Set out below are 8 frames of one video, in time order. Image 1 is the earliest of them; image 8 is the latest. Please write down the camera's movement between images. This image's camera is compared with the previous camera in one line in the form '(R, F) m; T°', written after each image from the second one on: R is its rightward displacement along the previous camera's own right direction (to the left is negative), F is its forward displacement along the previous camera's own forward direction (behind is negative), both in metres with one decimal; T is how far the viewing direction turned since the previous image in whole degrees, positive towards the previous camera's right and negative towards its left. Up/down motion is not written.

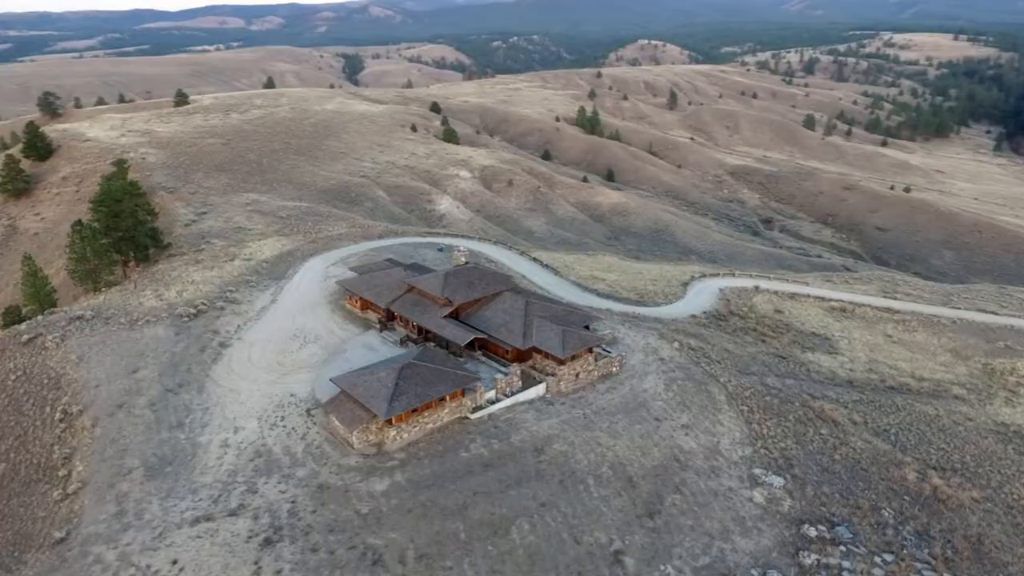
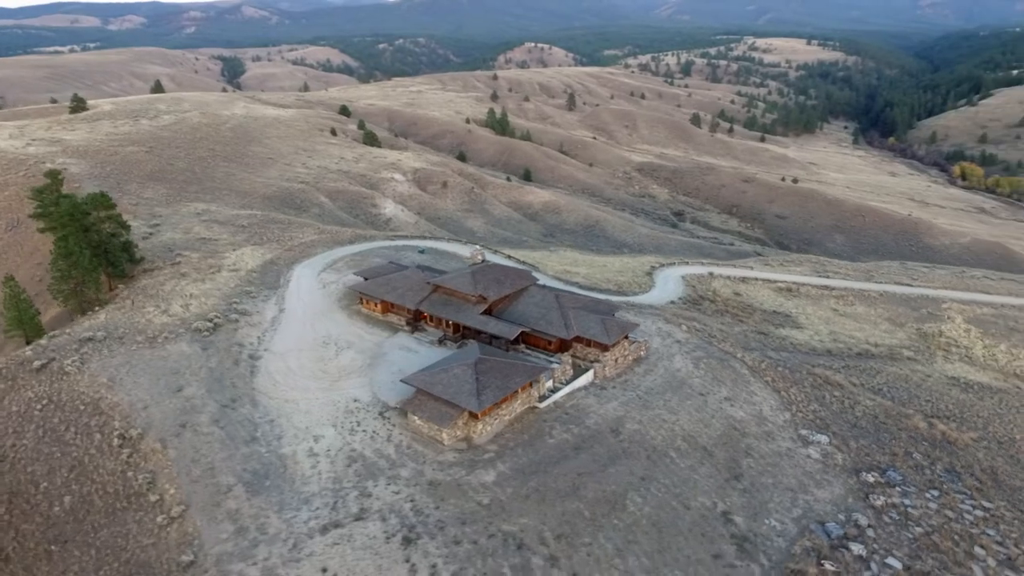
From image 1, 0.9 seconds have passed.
(-7.9, -0.5) m; +9°
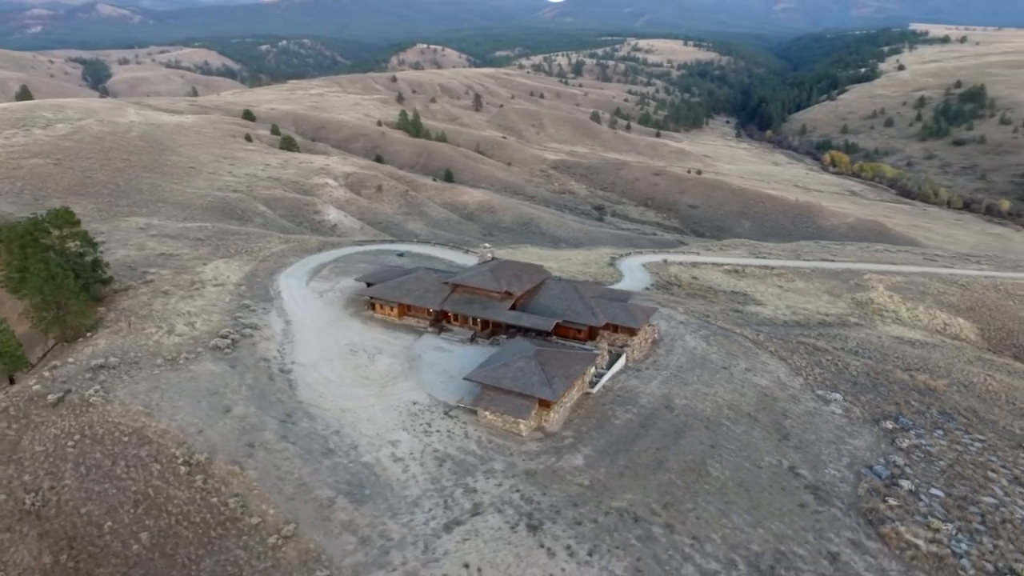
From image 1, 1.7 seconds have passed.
(-7.3, -0.2) m; +9°
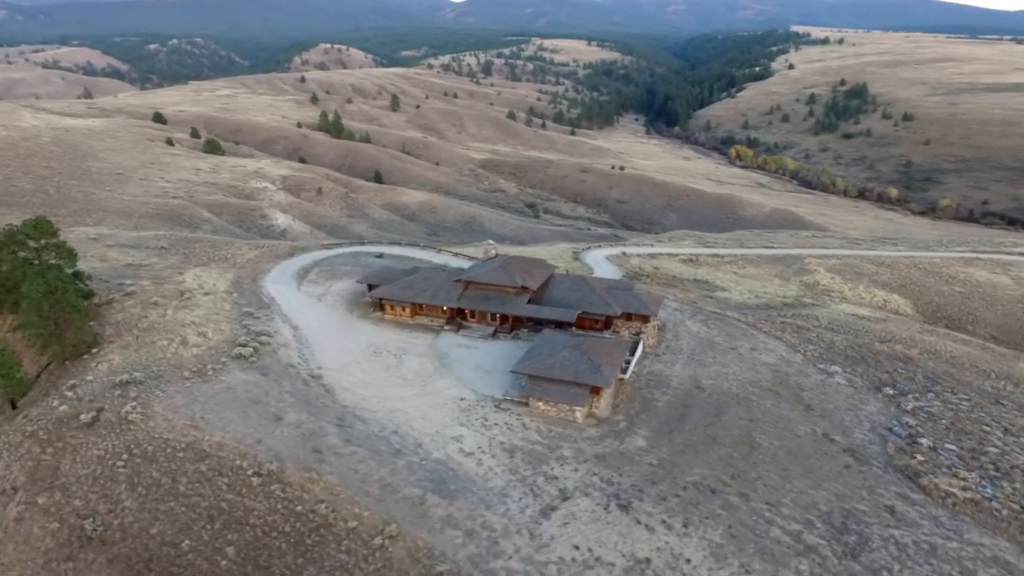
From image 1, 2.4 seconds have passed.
(-6.1, -0.2) m; +8°
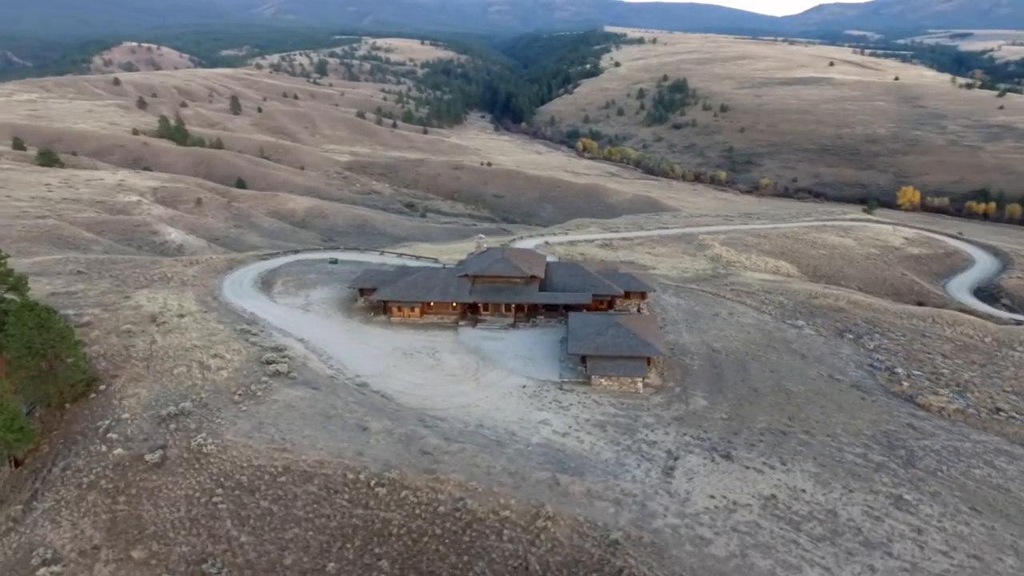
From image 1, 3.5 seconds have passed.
(-9.8, +0.3) m; +14°
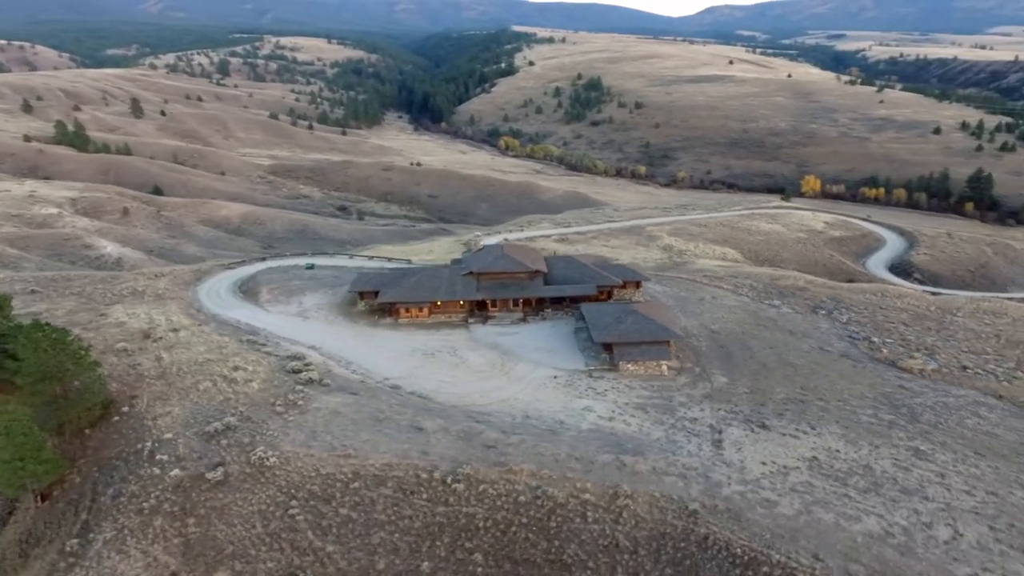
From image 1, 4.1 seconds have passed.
(-5.4, -0.3) m; +8°
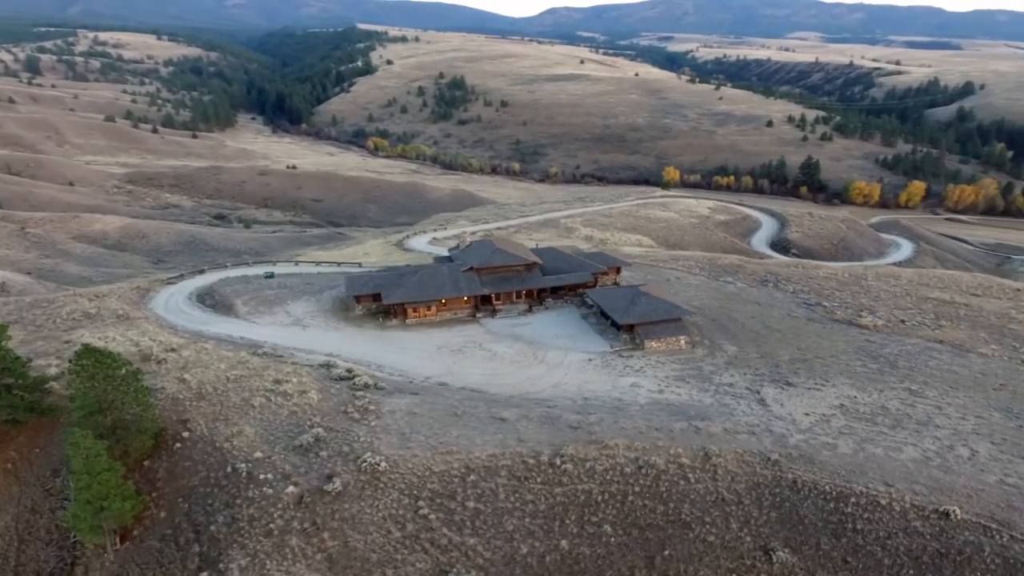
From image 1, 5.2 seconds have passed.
(-8.7, +0.1) m; +13°
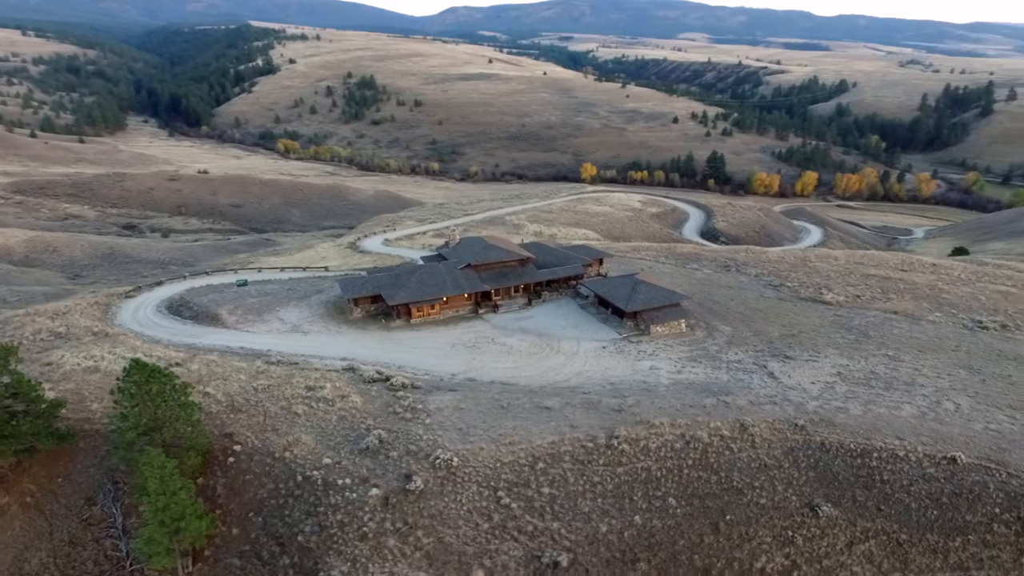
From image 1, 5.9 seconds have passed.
(-5.5, -0.2) m; +8°
